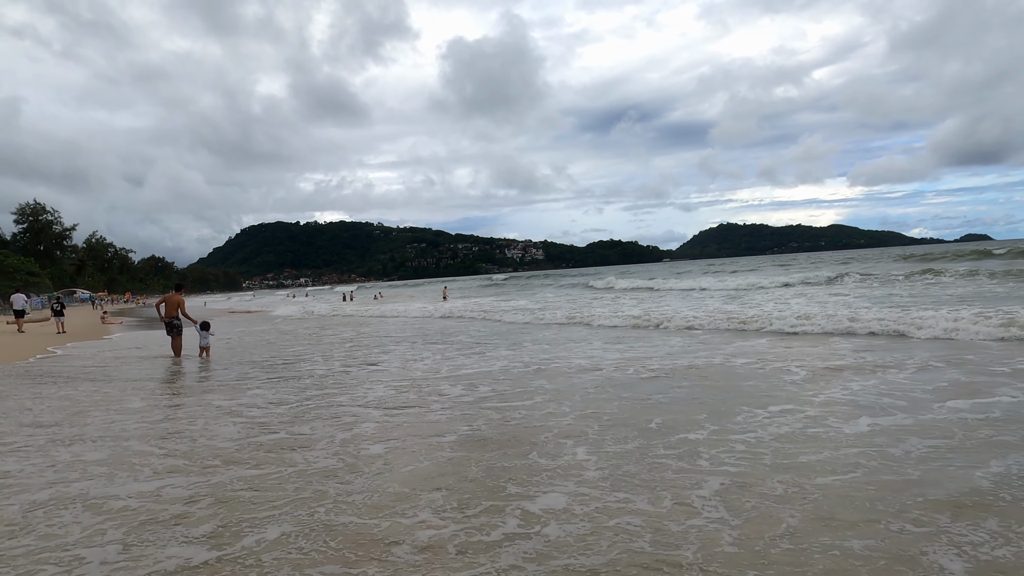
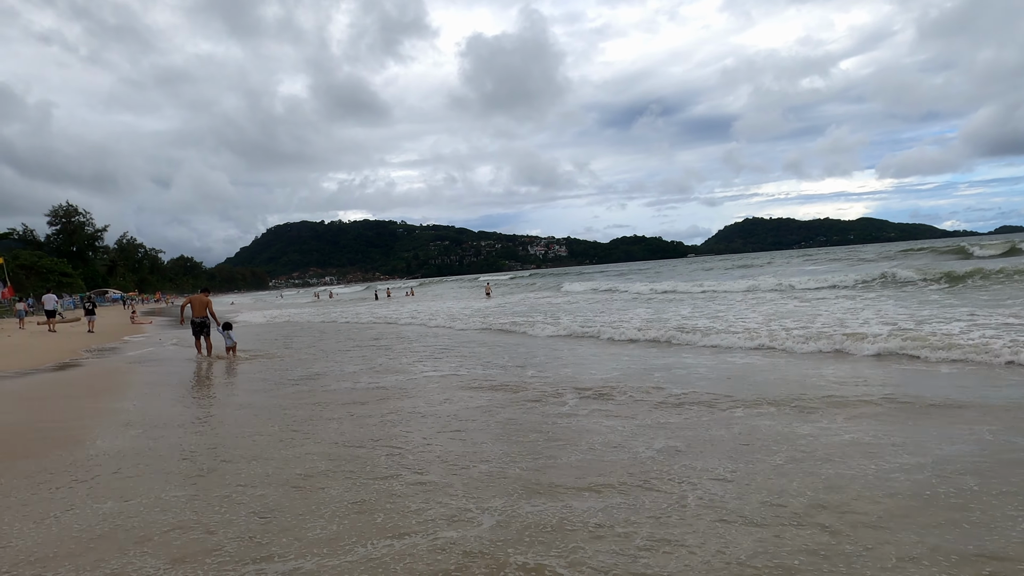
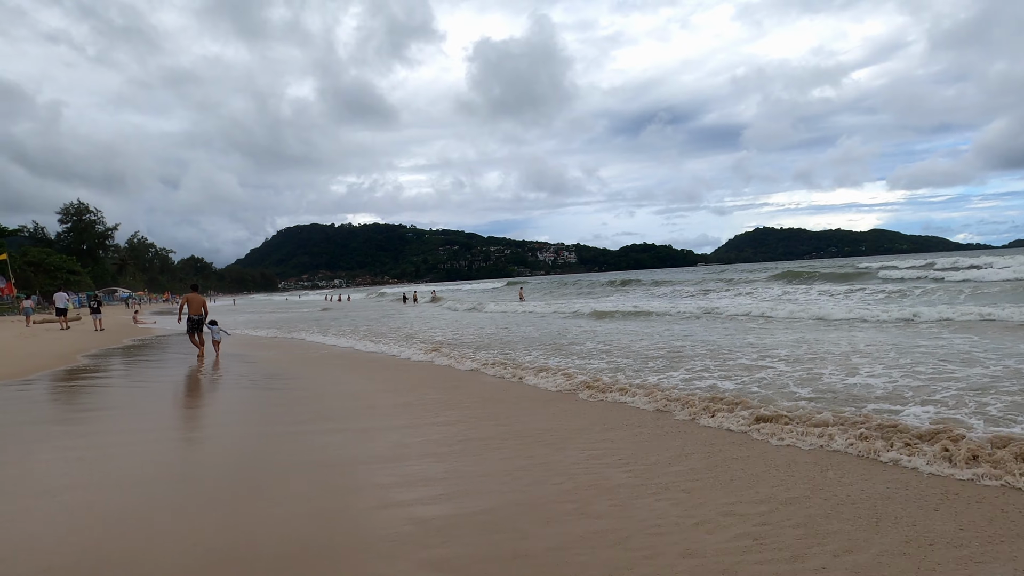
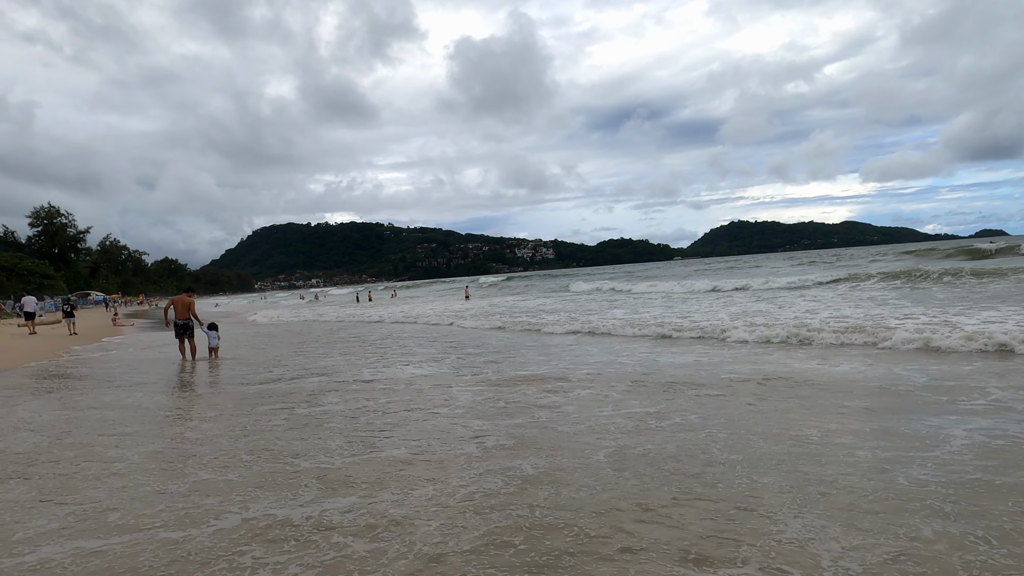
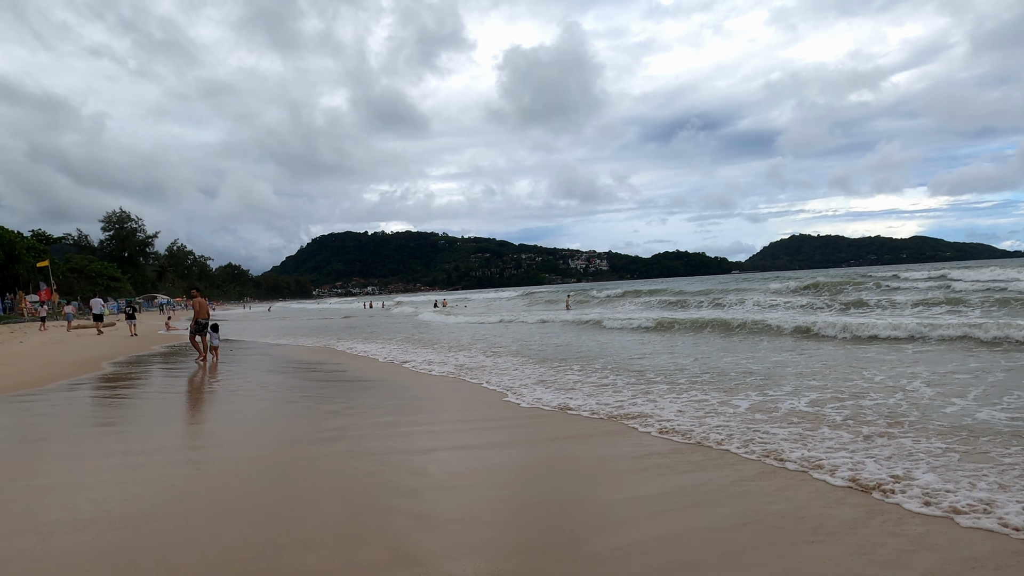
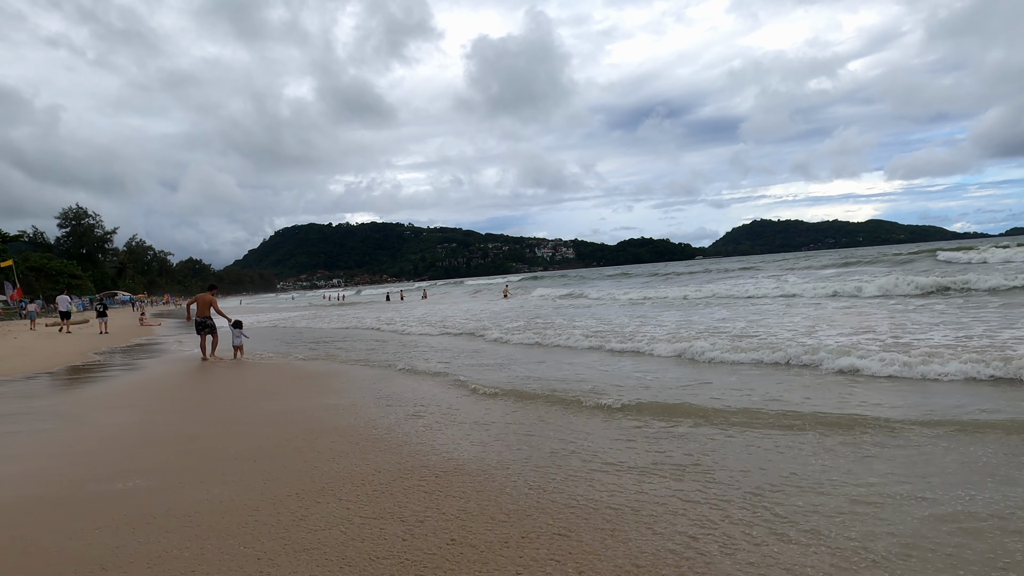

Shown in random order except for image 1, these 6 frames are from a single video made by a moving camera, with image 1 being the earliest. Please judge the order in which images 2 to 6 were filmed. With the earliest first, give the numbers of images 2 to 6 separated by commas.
4, 2, 6, 3, 5
